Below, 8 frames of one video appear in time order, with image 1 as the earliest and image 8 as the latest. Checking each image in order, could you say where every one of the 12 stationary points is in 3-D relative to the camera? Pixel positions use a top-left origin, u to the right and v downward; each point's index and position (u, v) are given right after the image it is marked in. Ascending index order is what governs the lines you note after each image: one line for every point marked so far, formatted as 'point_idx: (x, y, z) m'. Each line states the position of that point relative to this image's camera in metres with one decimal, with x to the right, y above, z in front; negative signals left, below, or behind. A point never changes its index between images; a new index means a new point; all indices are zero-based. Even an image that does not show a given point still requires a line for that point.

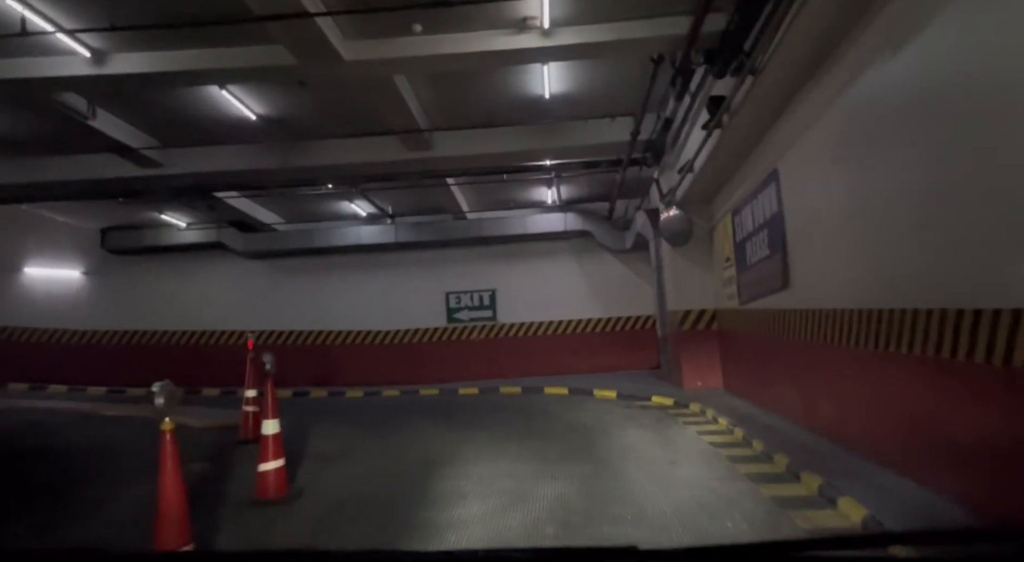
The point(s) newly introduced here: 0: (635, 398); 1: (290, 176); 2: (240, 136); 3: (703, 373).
0: (+1.6, -1.6, +8.4) m
1: (-2.9, +1.4, +8.3) m
2: (-3.3, +1.7, +7.7) m
3: (+2.5, -1.2, +8.1) m
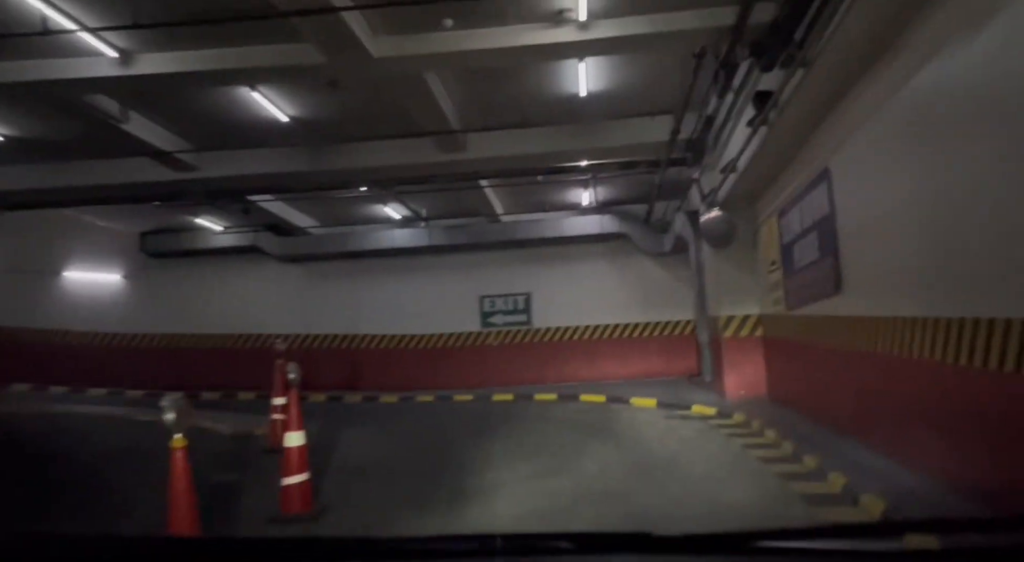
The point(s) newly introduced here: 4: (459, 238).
0: (+2.1, -1.6, +8.0) m
1: (-2.5, +1.3, +8.3) m
2: (-2.9, +1.7, +7.7) m
3: (+2.9, -1.3, +7.8) m
4: (-1.0, +0.8, +11.4) m
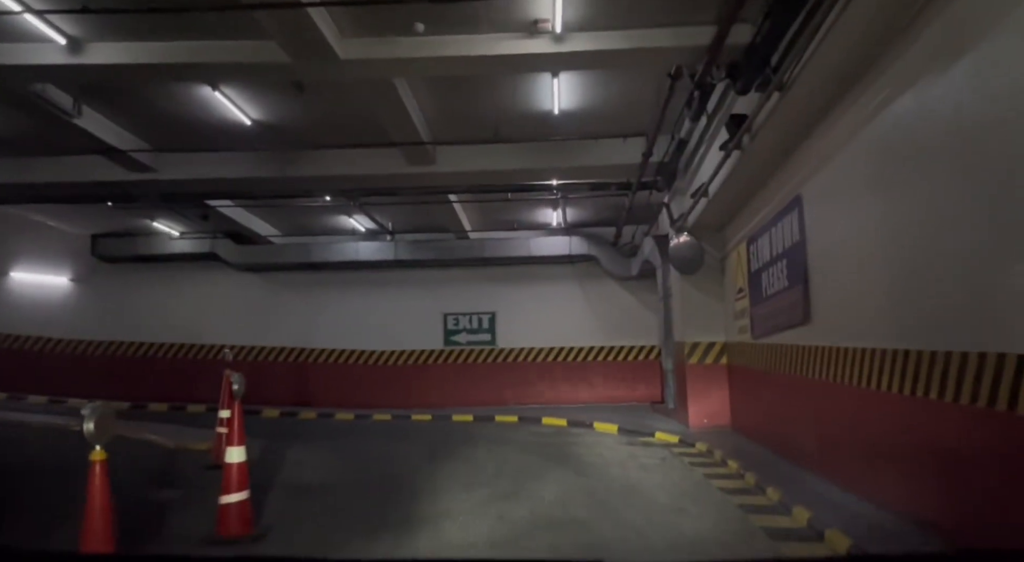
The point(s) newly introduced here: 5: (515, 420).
0: (+1.6, -1.9, +7.9) m
1: (-2.9, +1.2, +8.0) m
2: (-3.2, +1.6, +7.4) m
3: (+2.4, -1.6, +7.7) m
4: (-1.5, +0.5, +11.2) m
5: (0.0, -2.1, +9.6) m
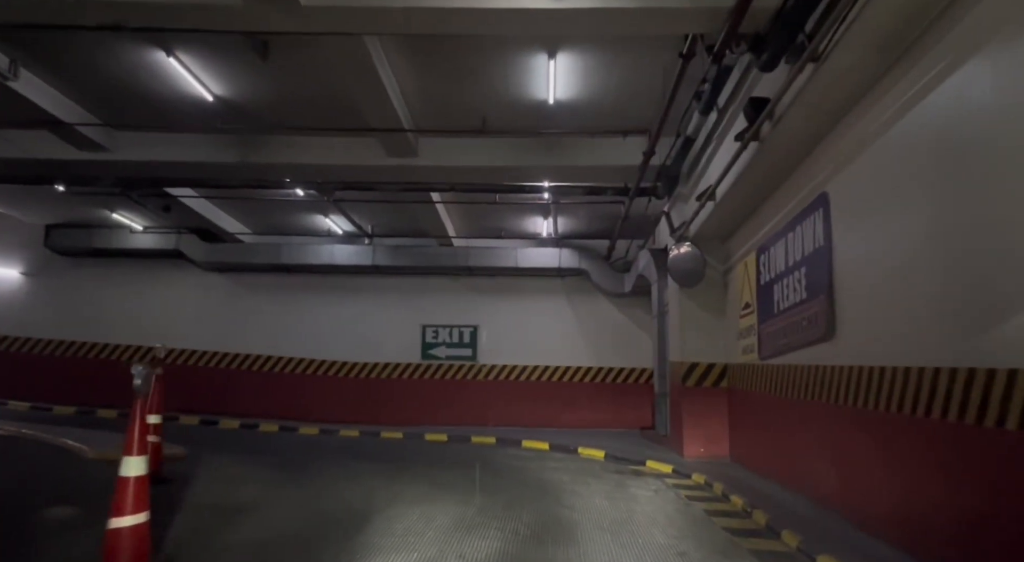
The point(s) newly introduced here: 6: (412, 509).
0: (+1.3, -2.1, +7.2) m
1: (-3.0, +1.2, +7.3) m
2: (-3.3, +1.7, +6.7) m
3: (+2.2, -1.8, +7.0) m
4: (-1.8, +0.4, +10.5) m
5: (-0.3, -2.2, +8.9) m
6: (-0.7, -1.5, +4.2) m
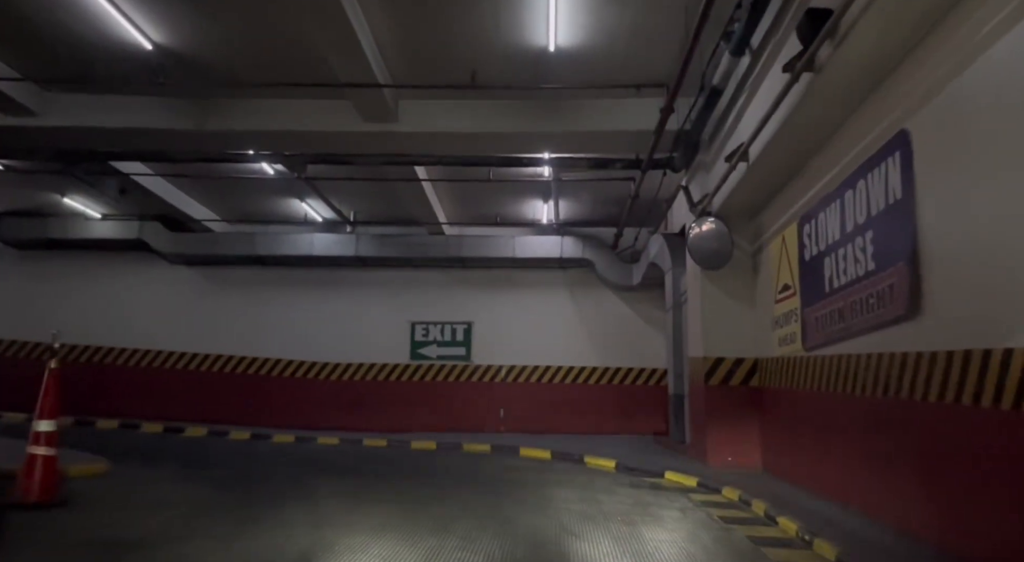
0: (+1.3, -1.9, +6.2) m
1: (-3.0, +1.4, +6.4) m
2: (-3.4, +1.8, +5.8) m
3: (+2.1, -1.6, +6.0) m
4: (-1.8, +0.5, +9.5) m
5: (-0.3, -2.1, +7.9) m
6: (-0.7, -1.4, +3.3) m
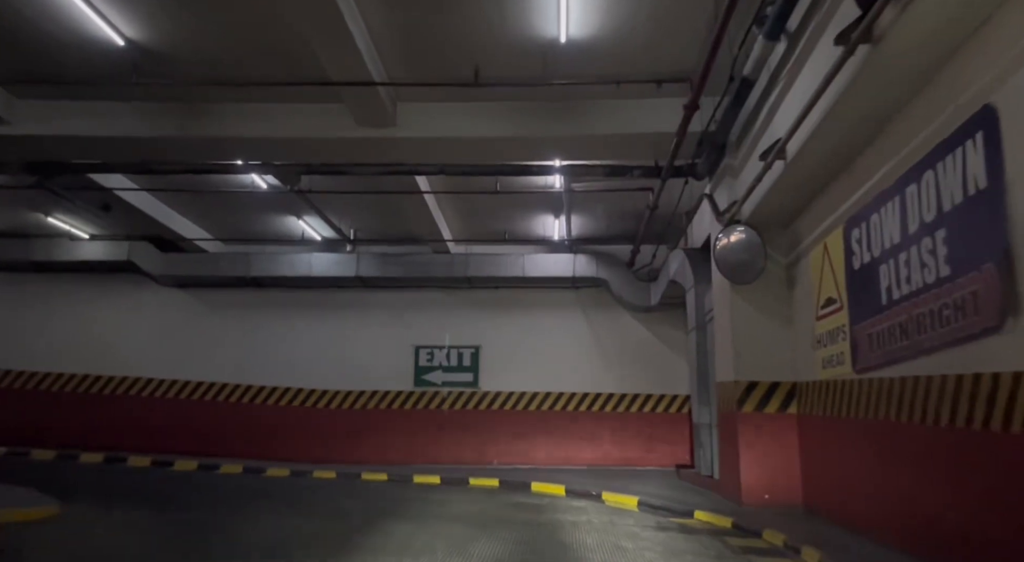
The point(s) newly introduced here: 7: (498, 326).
0: (+1.4, -2.0, +5.5) m
1: (-3.0, +1.2, +5.9) m
2: (-3.3, +1.6, +5.3) m
3: (+2.2, -1.7, +5.3) m
4: (-1.7, +0.2, +9.0) m
5: (-0.2, -2.3, +7.3) m
6: (-0.7, -1.4, +2.7) m
7: (-0.2, -0.7, +9.7) m
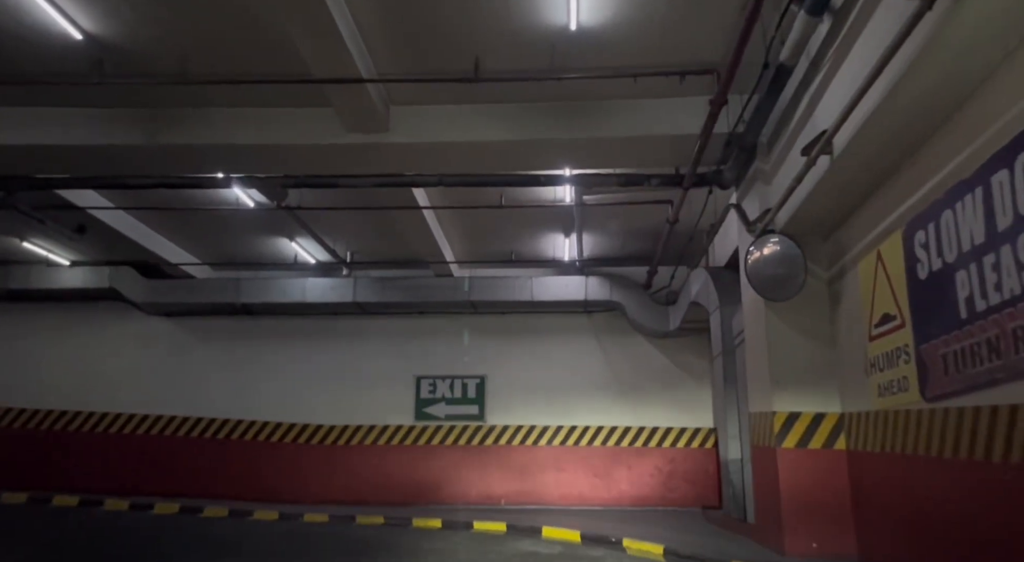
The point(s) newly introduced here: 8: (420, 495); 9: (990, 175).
0: (+1.4, -2.2, +4.8) m
1: (-2.9, +1.0, +5.4) m
2: (-3.3, +1.5, +4.9) m
3: (+2.3, -1.8, +4.6) m
4: (-1.6, -0.2, +8.4) m
5: (-0.1, -2.6, +6.5) m
6: (-0.6, -1.4, +2.0) m
7: (-0.1, -1.1, +9.0) m
8: (-1.2, -2.9, +8.5) m
9: (+2.2, +0.5, +3.0) m
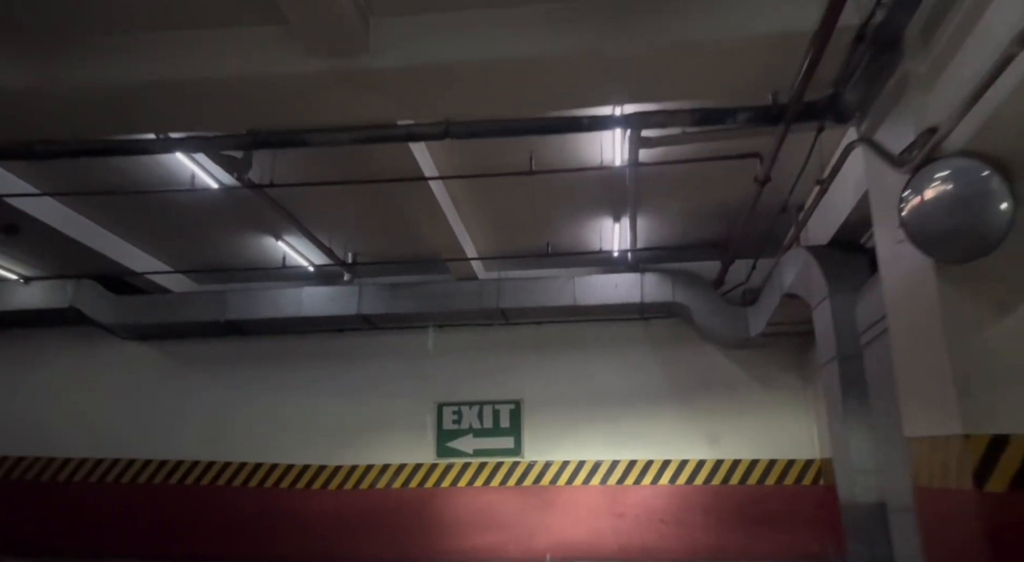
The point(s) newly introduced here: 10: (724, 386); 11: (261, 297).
0: (+1.7, -1.9, +3.1) m
1: (-2.7, +1.0, +4.1) m
2: (-3.1, +1.5, +3.5) m
3: (+2.5, -1.6, +2.8) m
4: (-1.2, -0.2, +6.9) m
5: (+0.3, -2.5, +4.8) m
6: (-0.6, -1.1, +0.4) m
7: (+0.4, -1.1, +7.4) m
8: (-0.7, -2.9, +6.8) m
9: (+2.3, +0.8, +1.3) m
10: (+2.4, -1.2, +7.1) m
11: (-2.8, -0.2, +7.0) m
